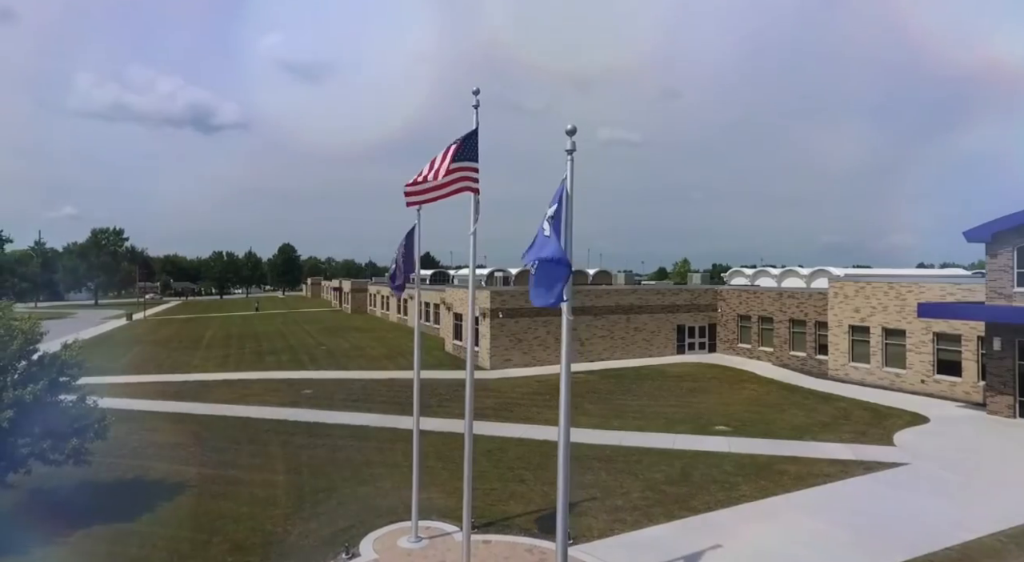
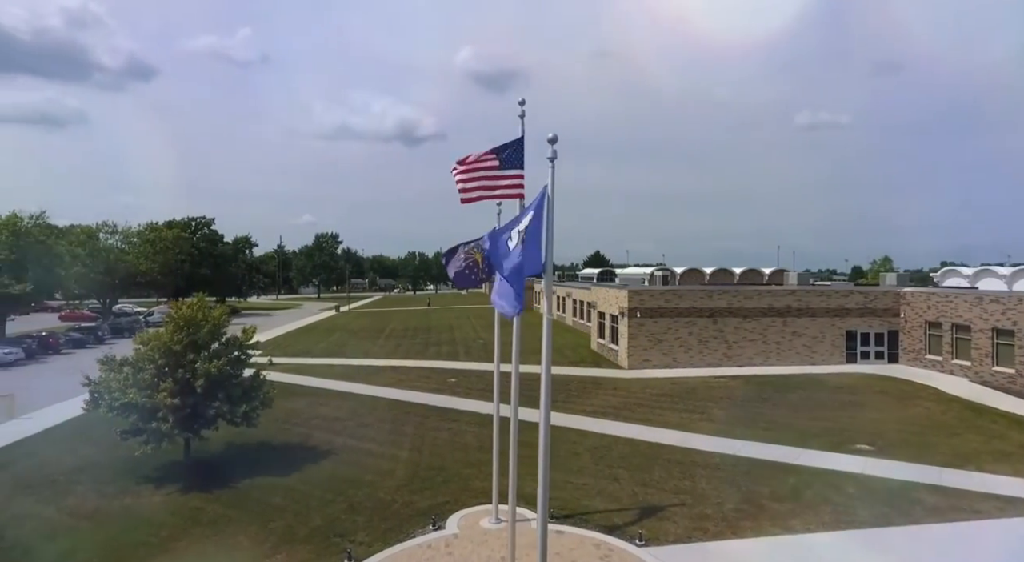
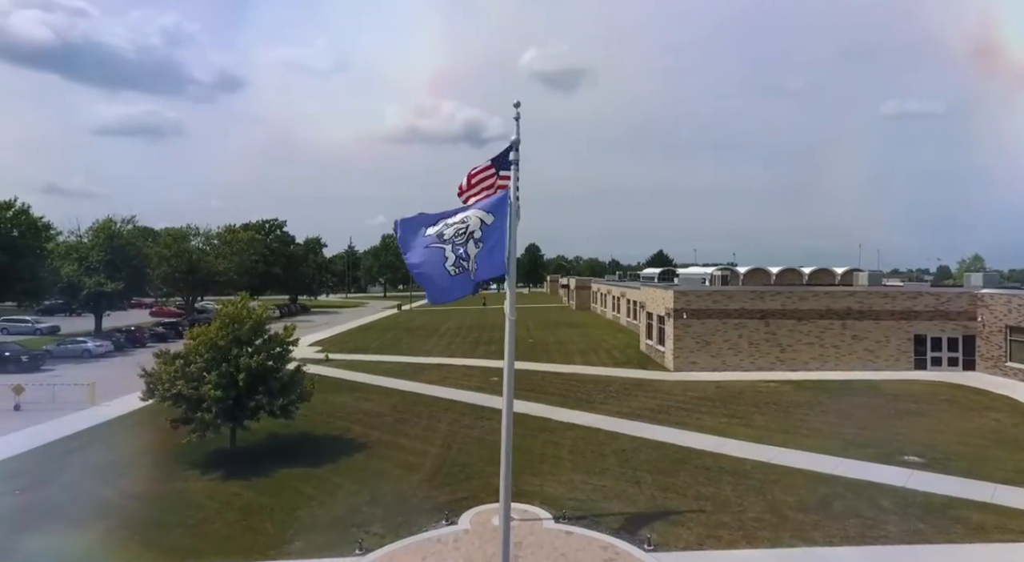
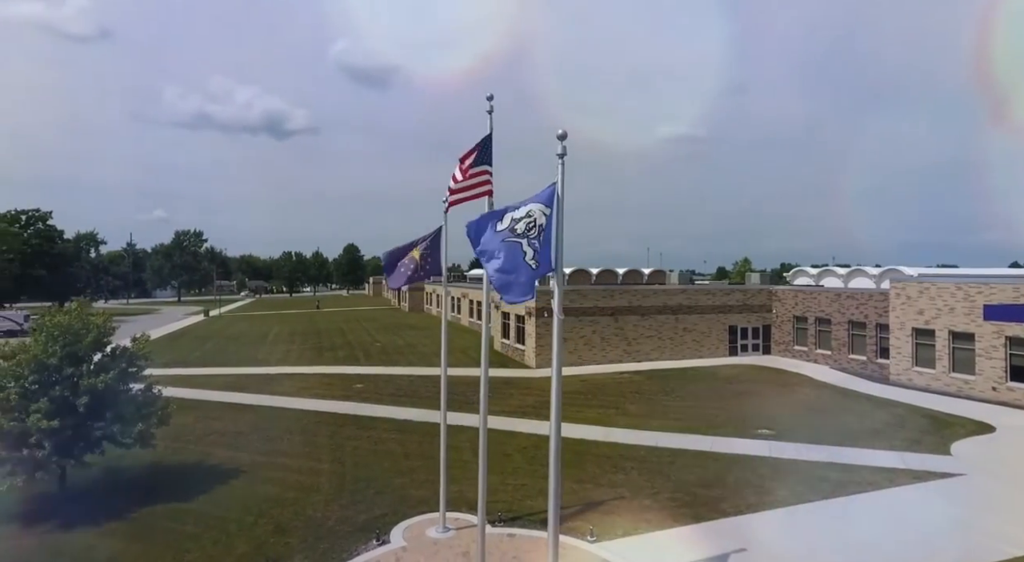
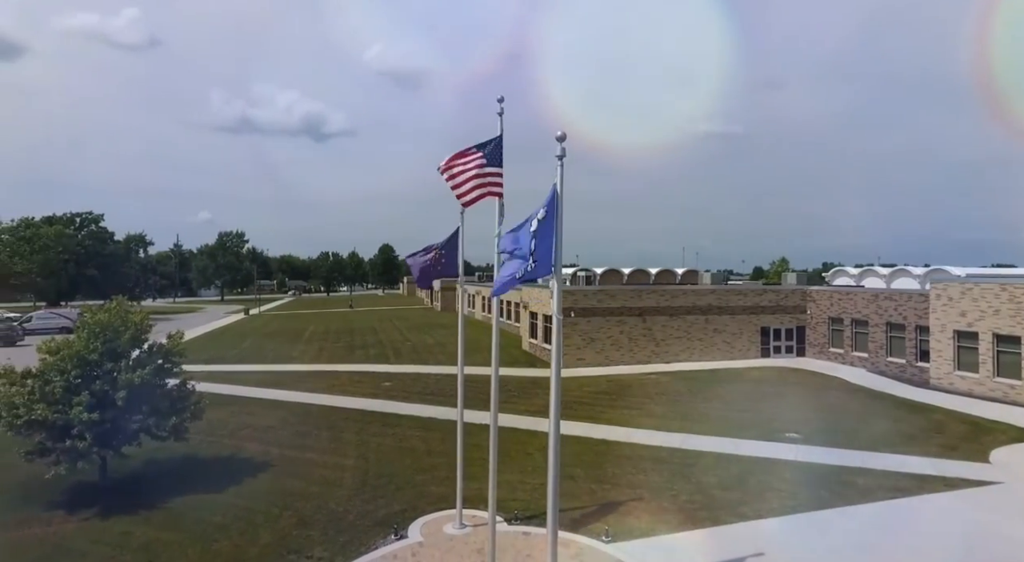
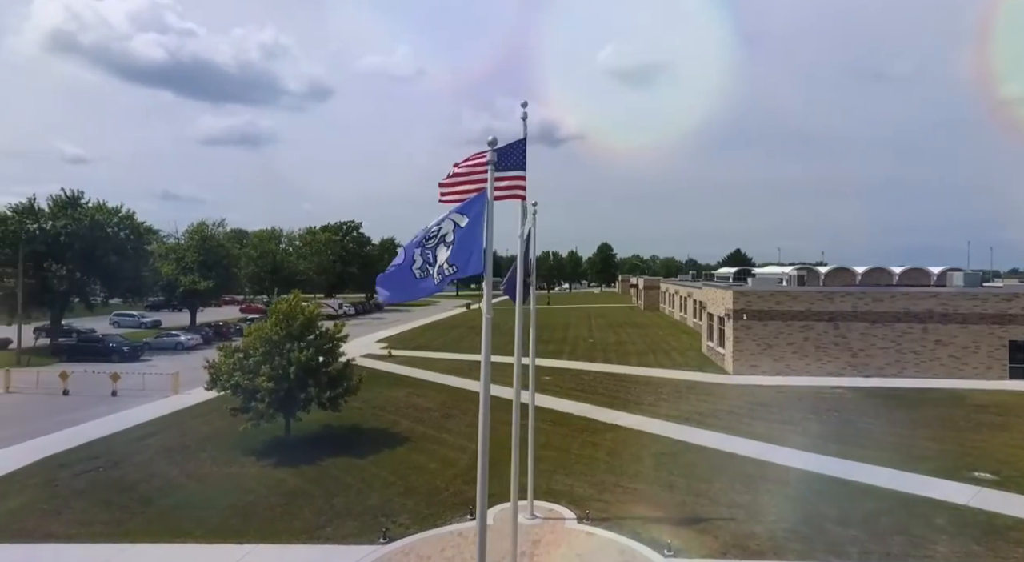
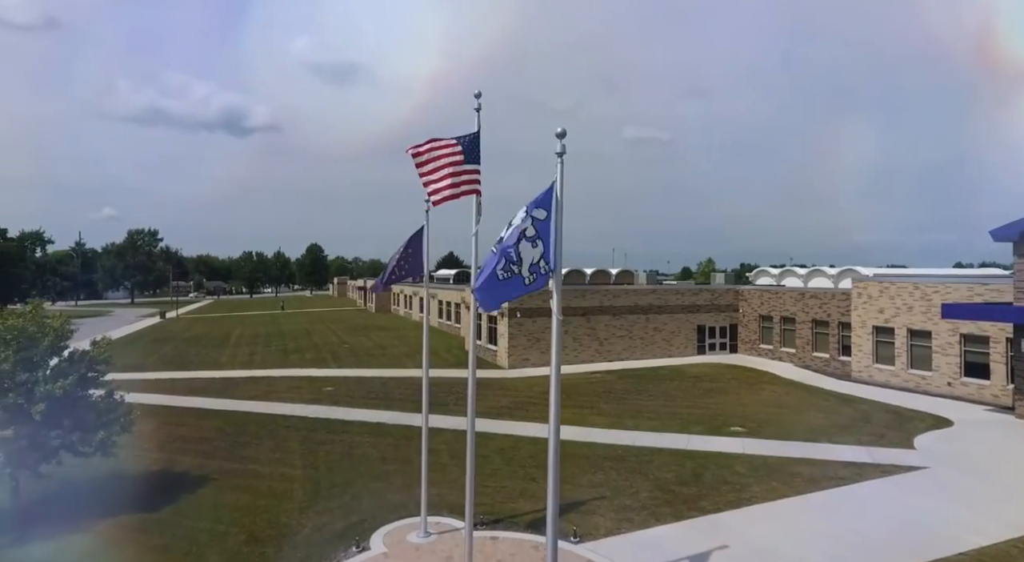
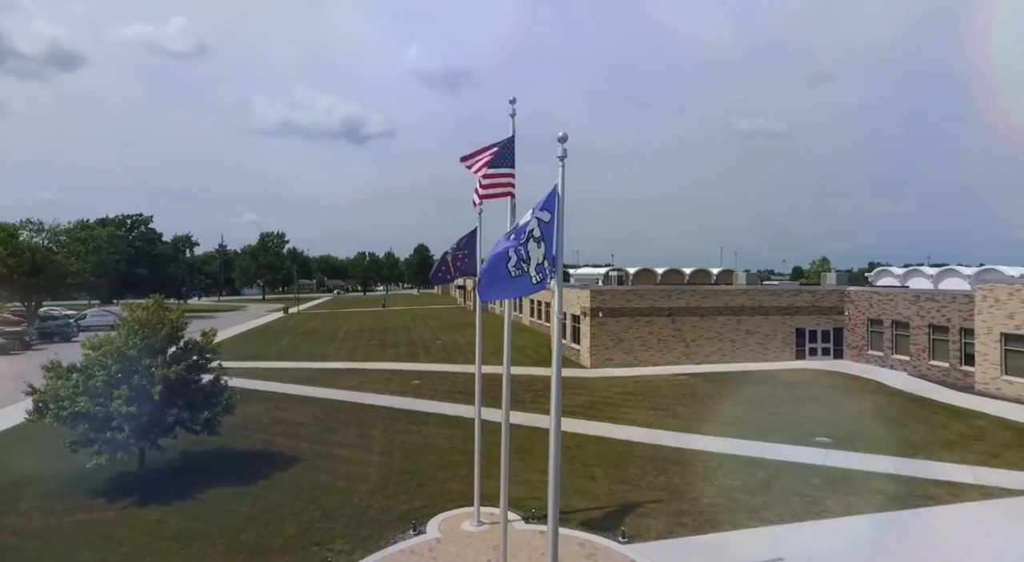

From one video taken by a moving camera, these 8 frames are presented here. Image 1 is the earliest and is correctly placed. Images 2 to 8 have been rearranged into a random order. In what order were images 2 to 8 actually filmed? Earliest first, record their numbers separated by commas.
7, 4, 5, 8, 2, 3, 6
